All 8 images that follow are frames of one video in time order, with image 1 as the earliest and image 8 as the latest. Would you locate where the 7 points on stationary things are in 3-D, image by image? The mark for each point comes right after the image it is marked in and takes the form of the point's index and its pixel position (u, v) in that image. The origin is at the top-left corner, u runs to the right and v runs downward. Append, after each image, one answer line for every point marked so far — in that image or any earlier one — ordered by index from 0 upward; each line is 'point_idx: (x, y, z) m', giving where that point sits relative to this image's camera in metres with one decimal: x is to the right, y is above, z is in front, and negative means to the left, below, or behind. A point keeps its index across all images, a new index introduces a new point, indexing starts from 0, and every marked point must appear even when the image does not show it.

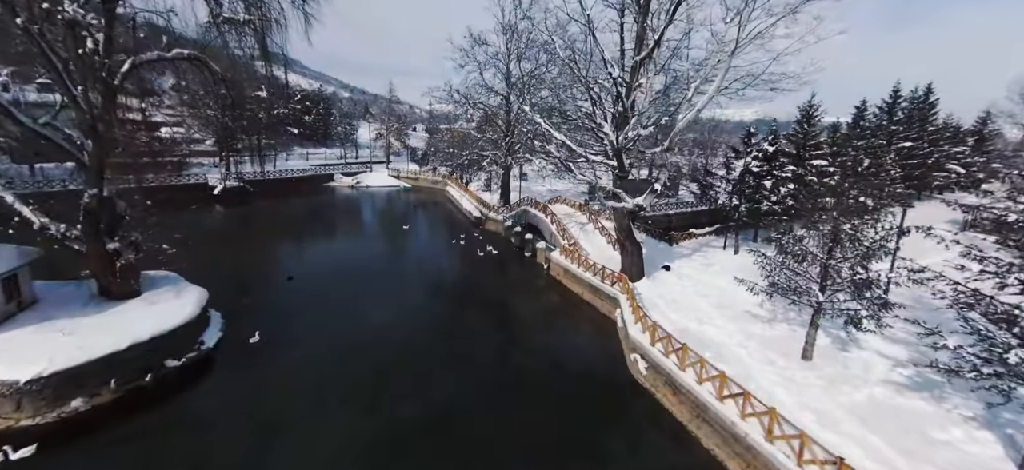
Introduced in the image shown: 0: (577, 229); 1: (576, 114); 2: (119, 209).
0: (+2.9, +0.2, +16.8) m
1: (+2.3, +4.3, +13.7) m
2: (-10.0, +0.7, +9.7) m
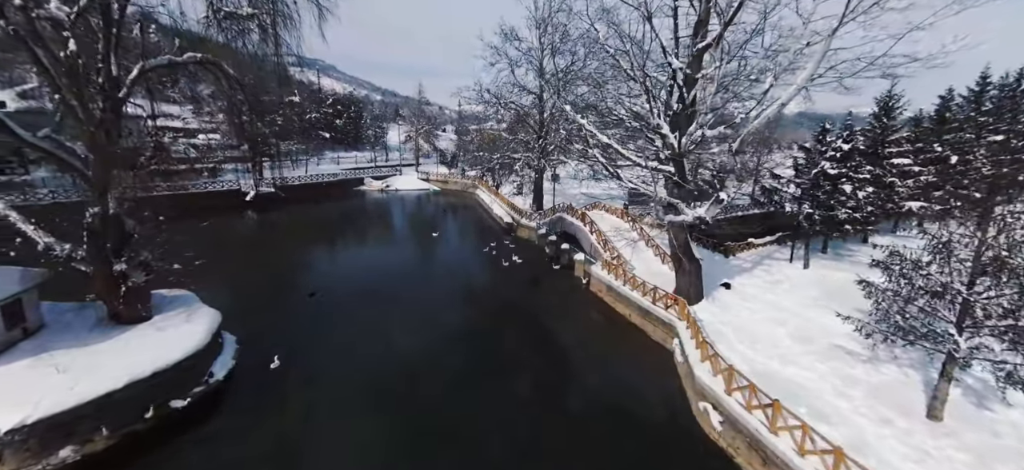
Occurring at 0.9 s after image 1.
0: (+4.3, -0.3, +15.1) m
1: (+3.5, +3.9, +12.0) m
2: (-9.0, +0.2, +8.9) m
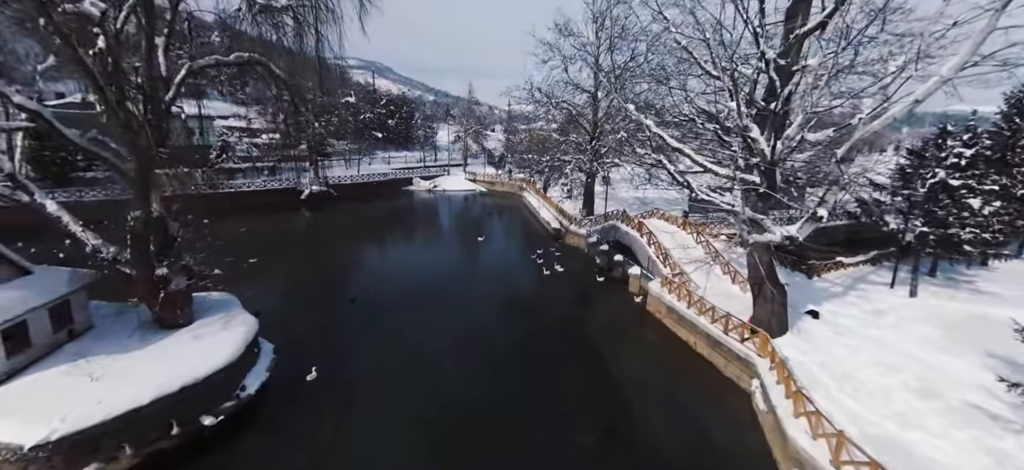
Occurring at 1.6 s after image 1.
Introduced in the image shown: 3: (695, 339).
0: (+6.1, -0.8, +13.4) m
1: (+5.0, +3.4, +10.4) m
2: (-7.9, +0.1, +8.8) m
3: (+5.2, -3.0, +10.9) m
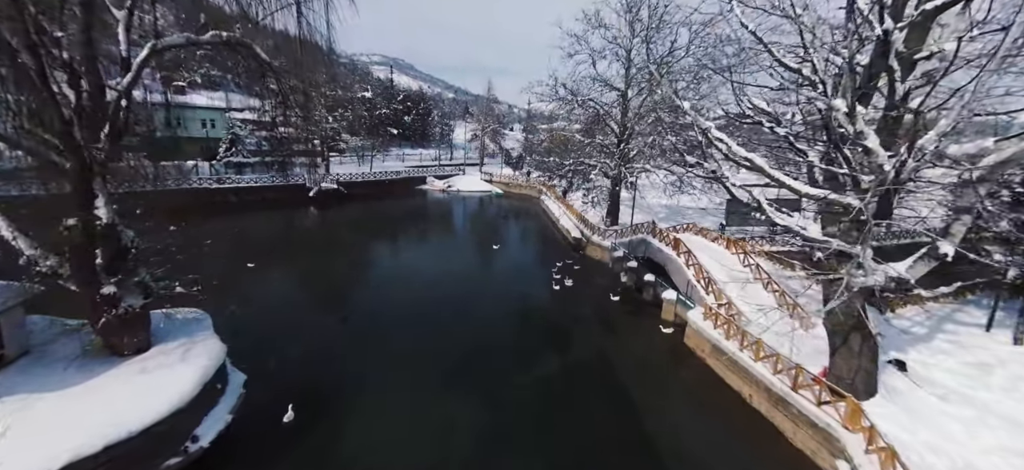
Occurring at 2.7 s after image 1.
0: (+6.6, -1.5, +11.4) m
1: (+5.6, +2.7, +8.4) m
2: (-7.5, -0.1, +7.3) m
3: (+5.6, -3.6, +9.0) m
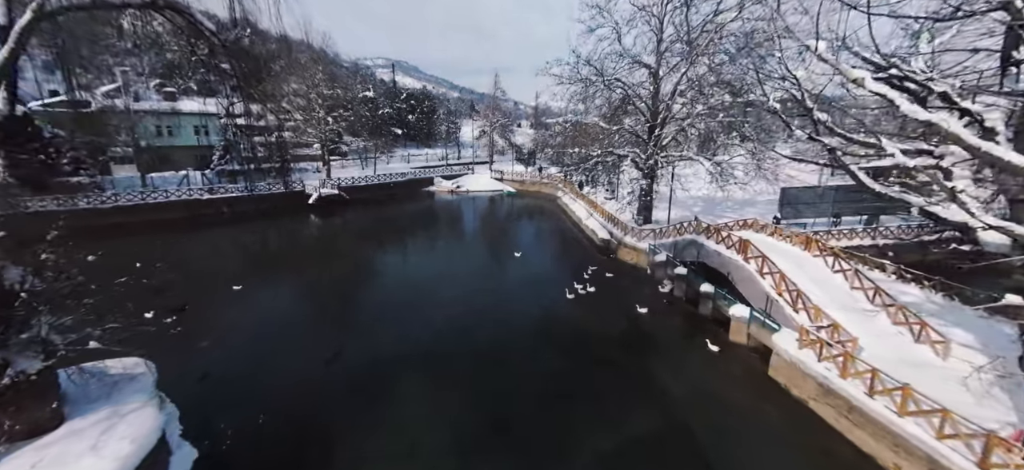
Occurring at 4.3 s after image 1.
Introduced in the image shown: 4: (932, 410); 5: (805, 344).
0: (+7.3, -1.4, +8.8) m
1: (+6.1, +2.7, +5.9) m
2: (-6.9, -0.6, +5.1) m
3: (+6.3, -3.7, +6.5) m
4: (+6.6, -2.7, +6.0) m
5: (+6.1, -2.3, +7.9) m
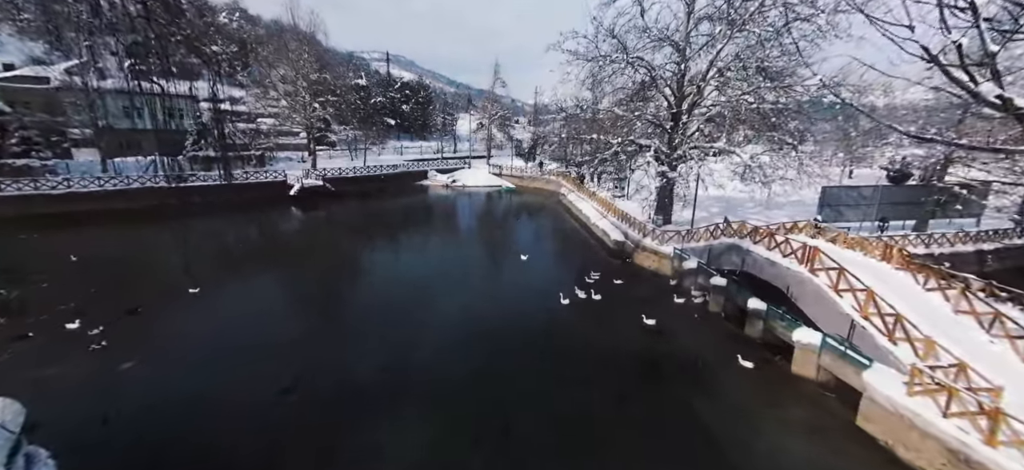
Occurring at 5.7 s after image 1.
0: (+7.5, -1.6, +6.8) m
1: (+6.4, +2.5, +3.9) m
2: (-6.6, -0.5, +2.9) m
3: (+6.5, -3.8, +4.5) m
4: (+6.8, -2.9, +4.0) m
5: (+6.3, -2.4, +5.9) m
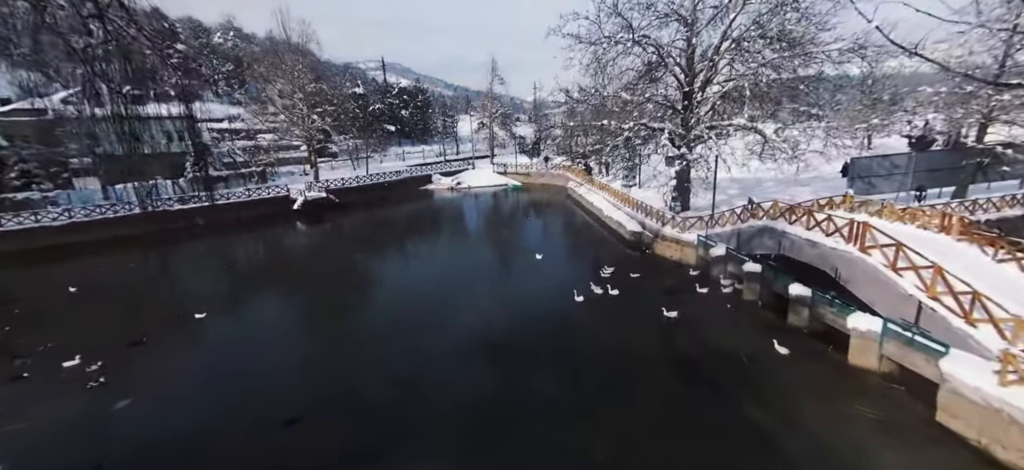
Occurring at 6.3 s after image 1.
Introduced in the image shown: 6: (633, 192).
0: (+7.9, -1.0, +6.0) m
1: (+6.4, +3.0, +3.0) m
2: (-6.4, -1.0, +2.4) m
3: (+7.0, -3.3, +3.6) m
4: (+7.2, -2.4, +3.2) m
5: (+6.7, -1.9, +5.1) m
6: (+6.3, +2.3, +19.9) m
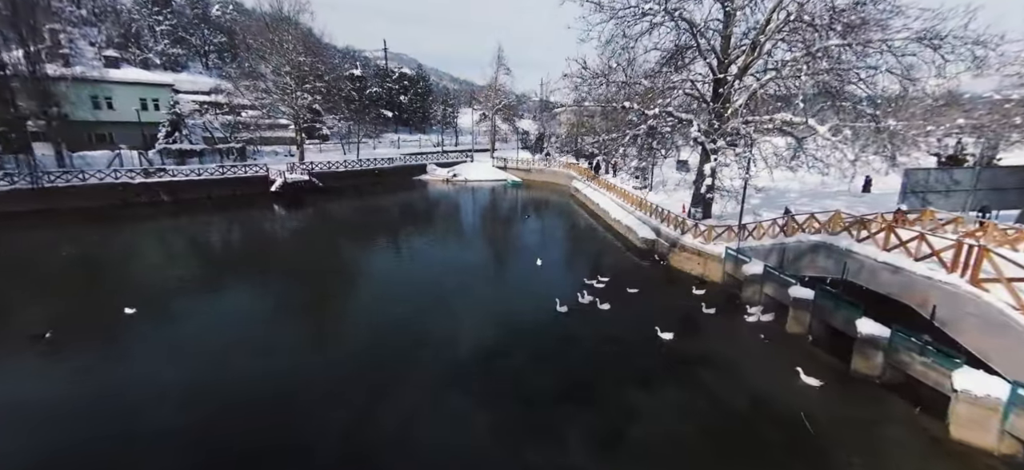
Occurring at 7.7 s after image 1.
0: (+7.7, -1.5, +4.1) m
1: (+6.5, +2.6, +1.1) m
2: (-6.5, -0.6, +0.4) m
3: (+6.7, -3.7, +1.7) m
4: (+6.9, -2.8, +1.3) m
5: (+6.5, -2.3, +3.2) m
6: (+6.2, +1.9, +18.0) m
